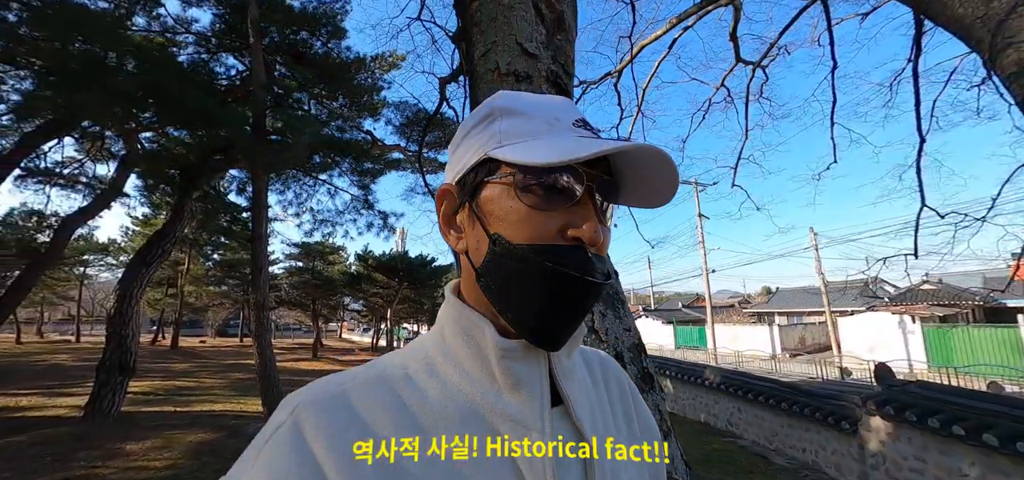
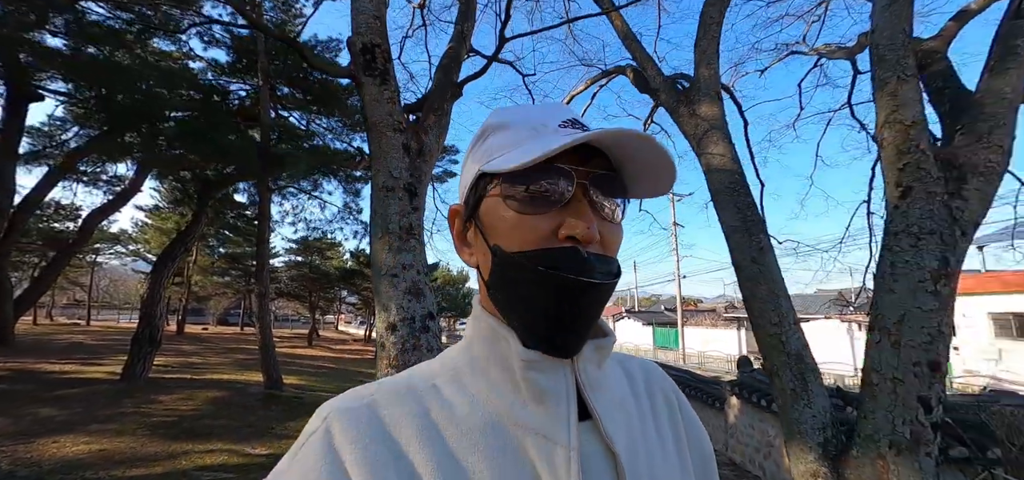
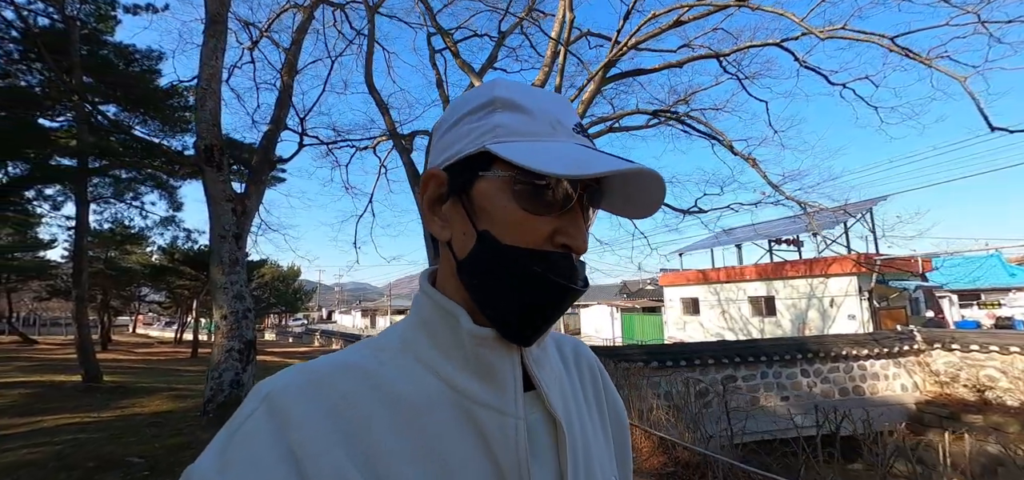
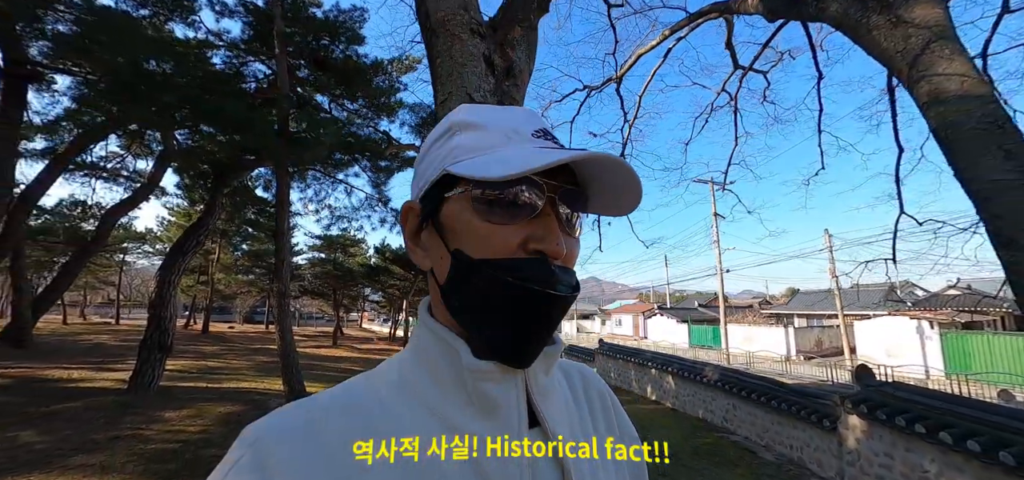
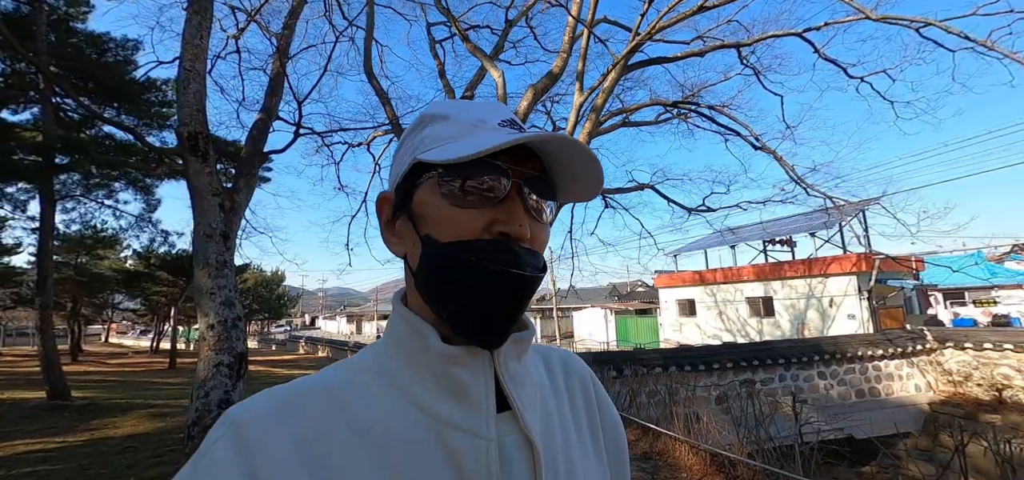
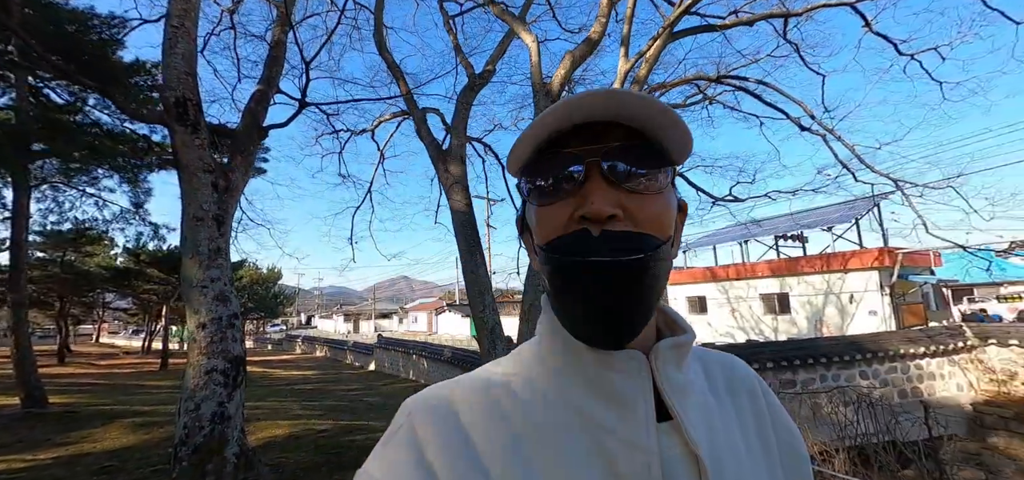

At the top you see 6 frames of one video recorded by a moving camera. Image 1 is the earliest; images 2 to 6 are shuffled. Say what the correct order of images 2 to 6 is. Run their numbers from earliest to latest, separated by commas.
4, 2, 6, 5, 3
